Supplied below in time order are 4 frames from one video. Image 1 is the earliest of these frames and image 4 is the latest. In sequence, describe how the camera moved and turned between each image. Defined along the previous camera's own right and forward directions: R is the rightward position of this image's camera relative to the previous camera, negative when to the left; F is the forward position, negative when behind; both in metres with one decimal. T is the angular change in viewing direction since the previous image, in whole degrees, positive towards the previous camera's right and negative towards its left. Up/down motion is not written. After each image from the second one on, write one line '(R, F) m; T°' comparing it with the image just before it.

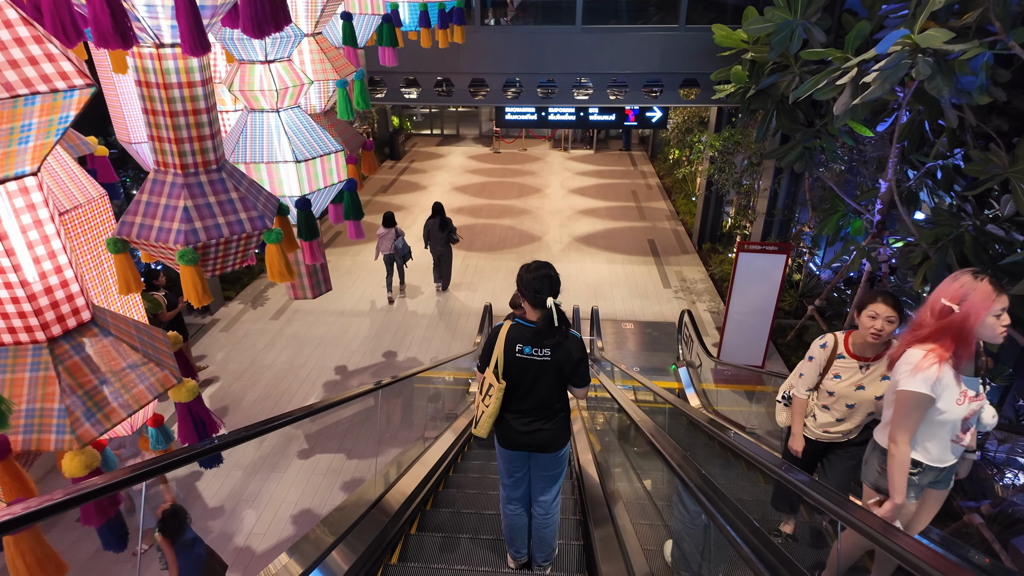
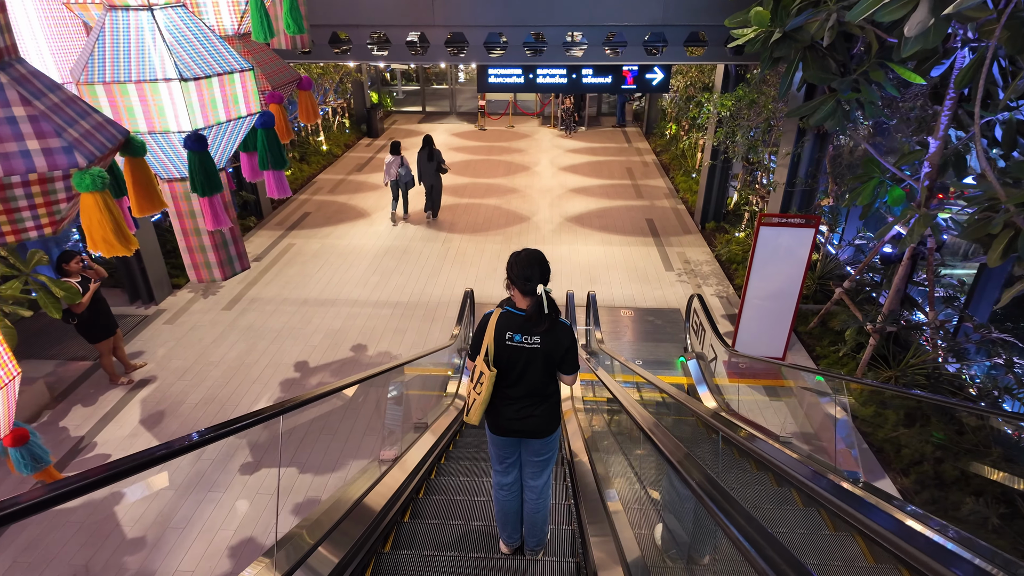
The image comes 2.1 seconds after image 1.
(+0.1, +0.9) m; +1°
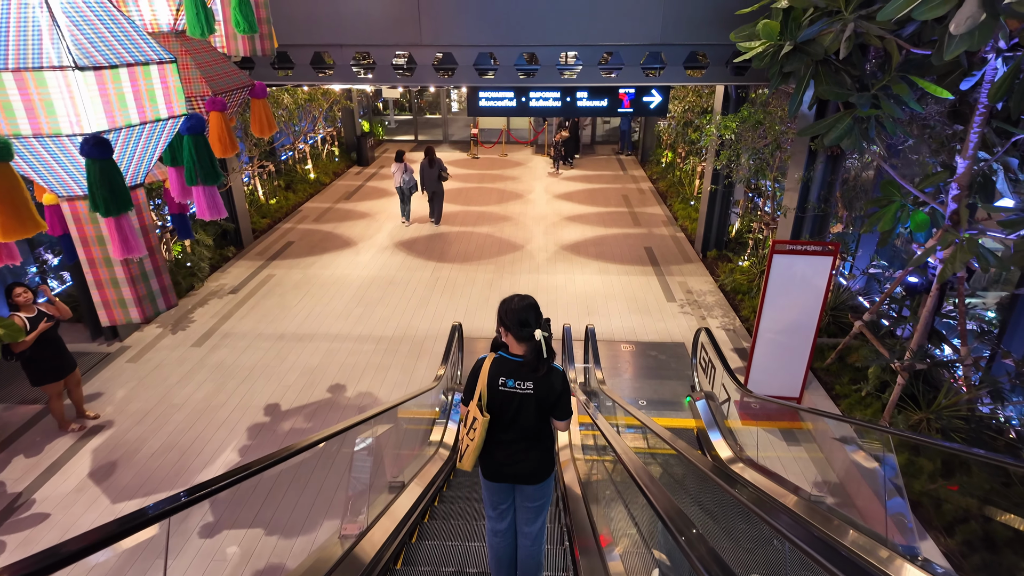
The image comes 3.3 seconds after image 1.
(0.0, +0.5) m; 0°
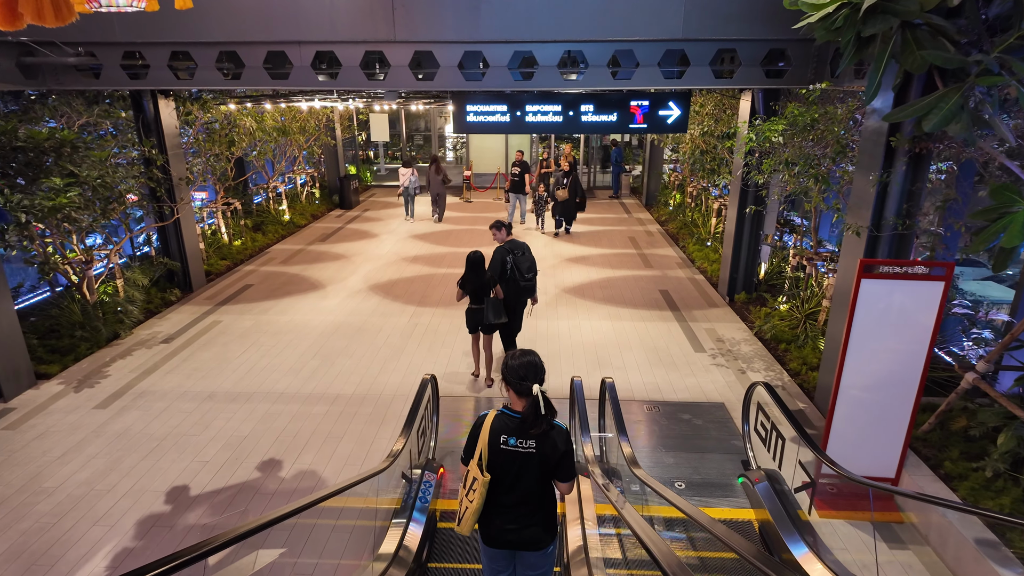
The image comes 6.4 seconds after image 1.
(0.0, +1.4) m; 0°
